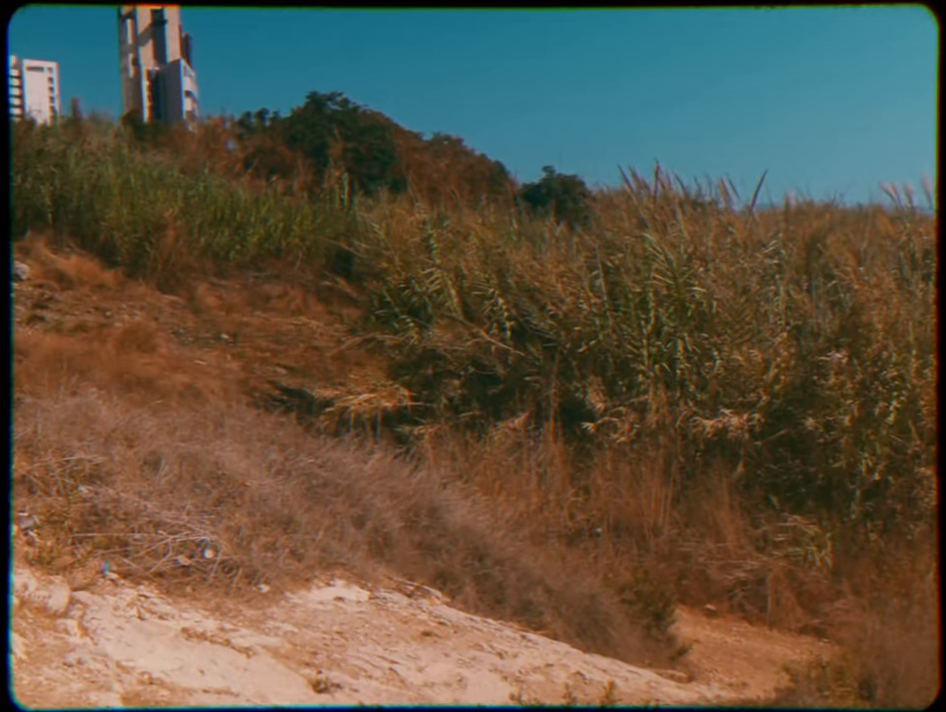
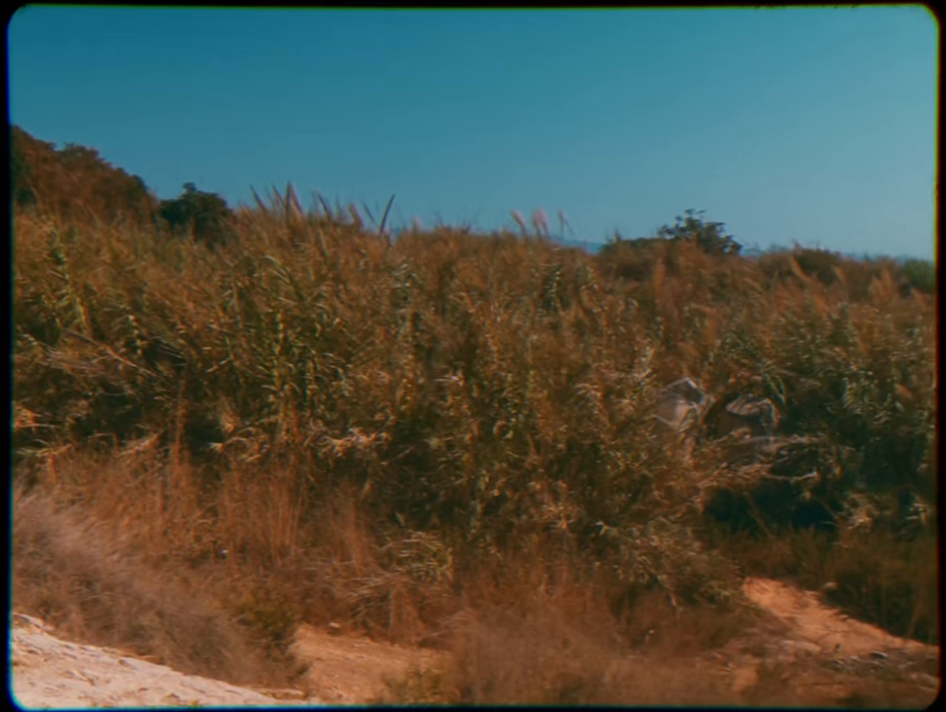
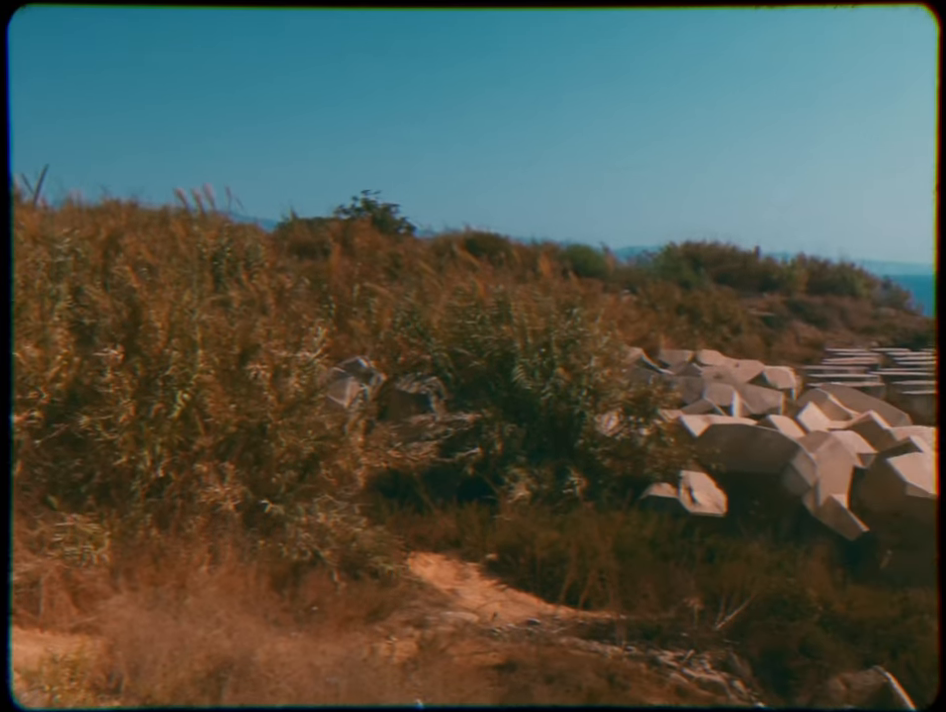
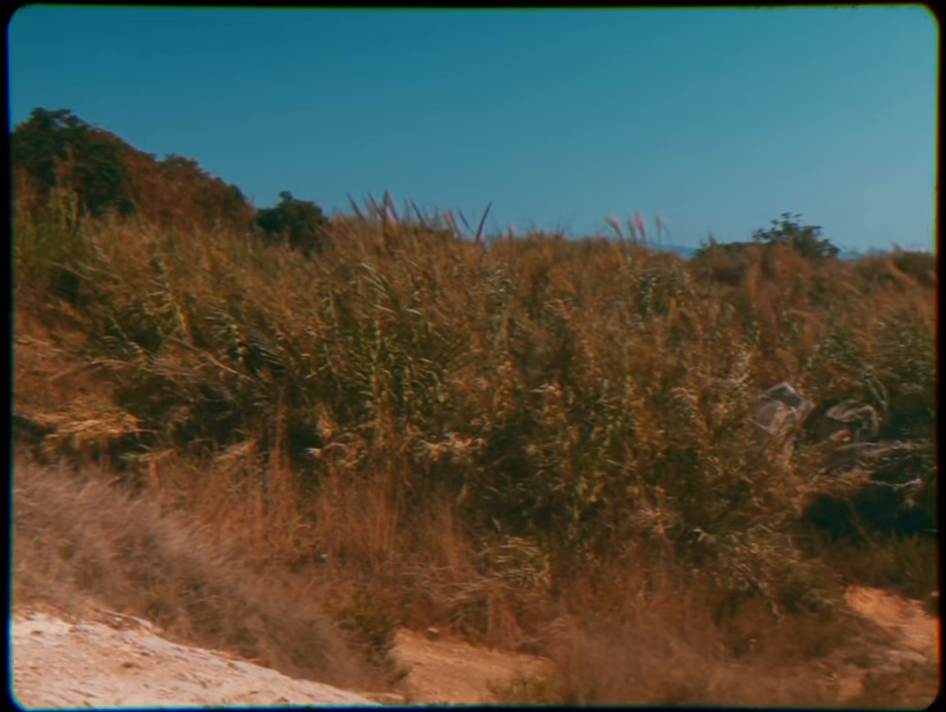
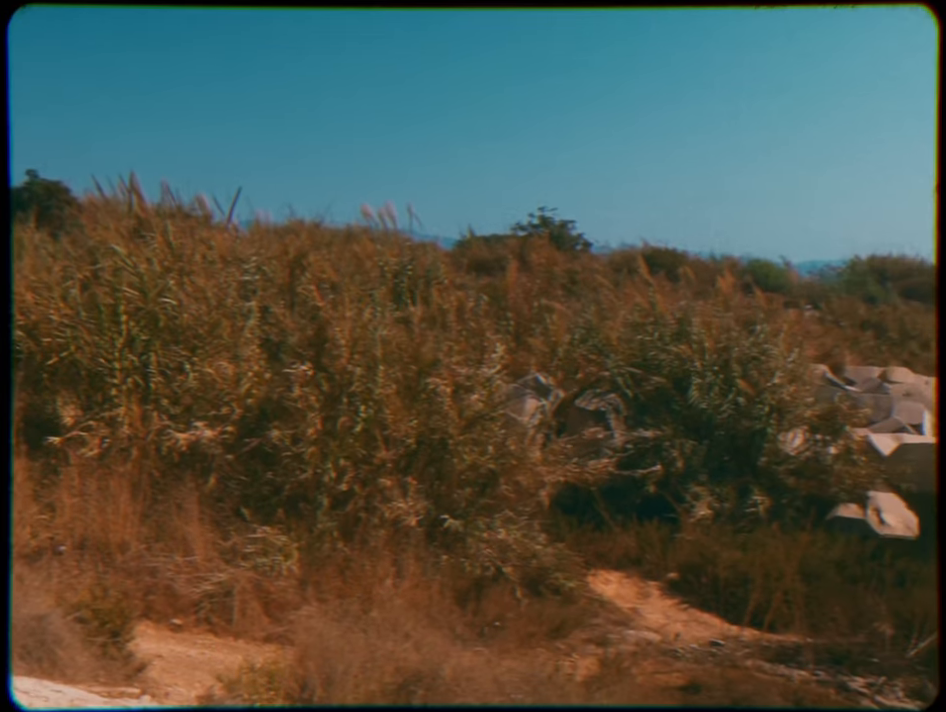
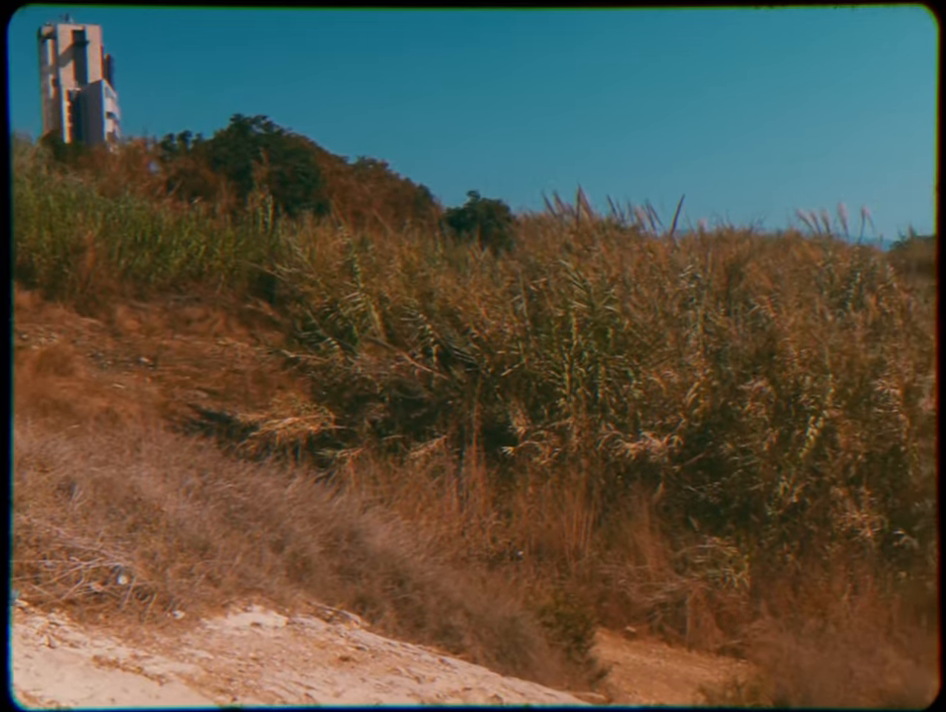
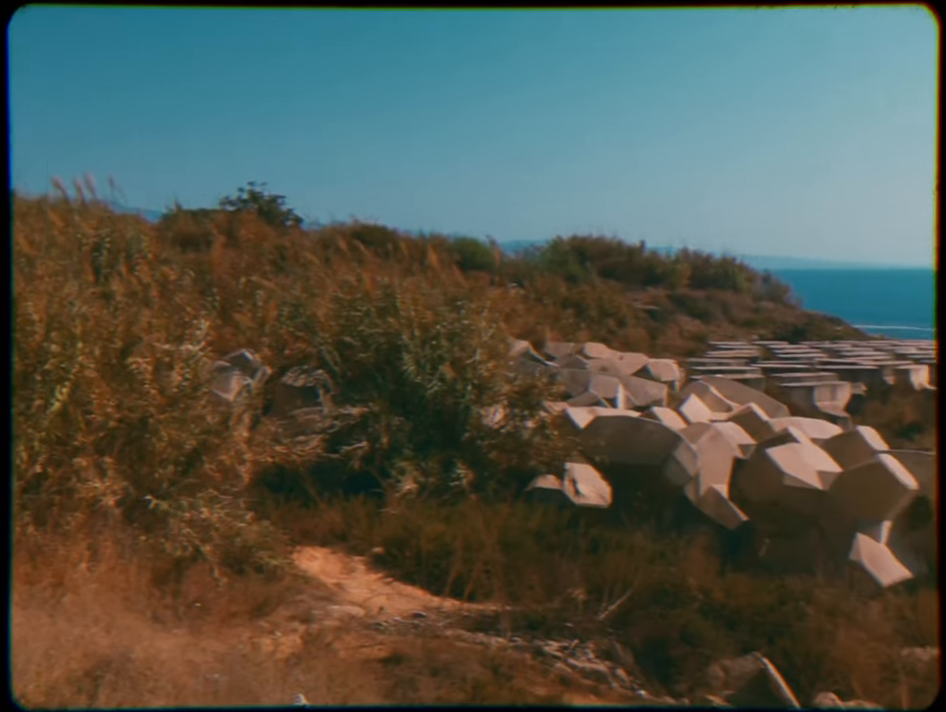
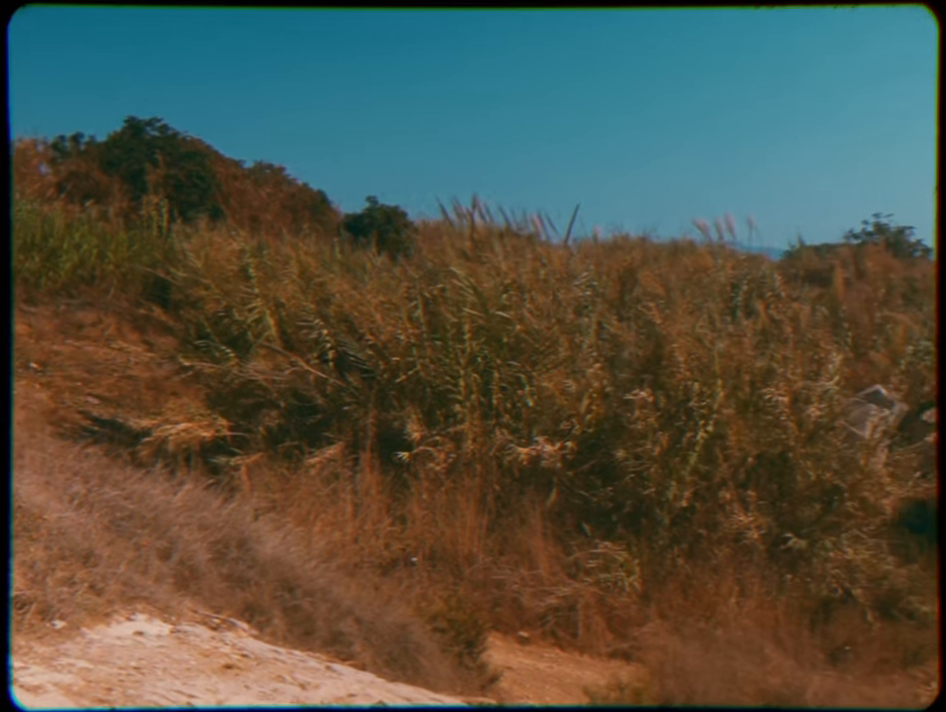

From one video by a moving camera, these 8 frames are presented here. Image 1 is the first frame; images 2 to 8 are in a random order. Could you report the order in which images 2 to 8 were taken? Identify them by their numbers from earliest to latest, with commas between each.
6, 8, 4, 2, 5, 3, 7
